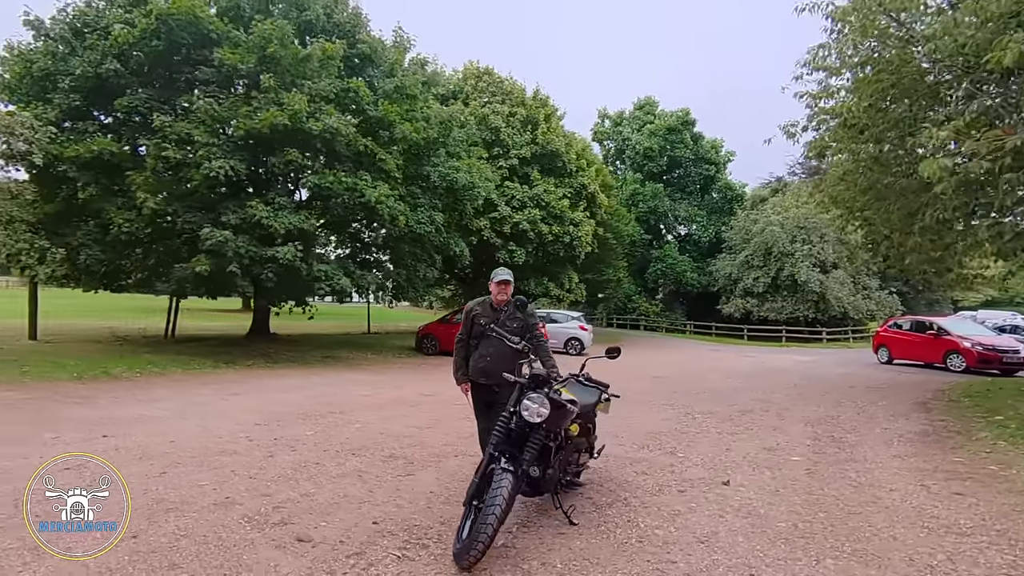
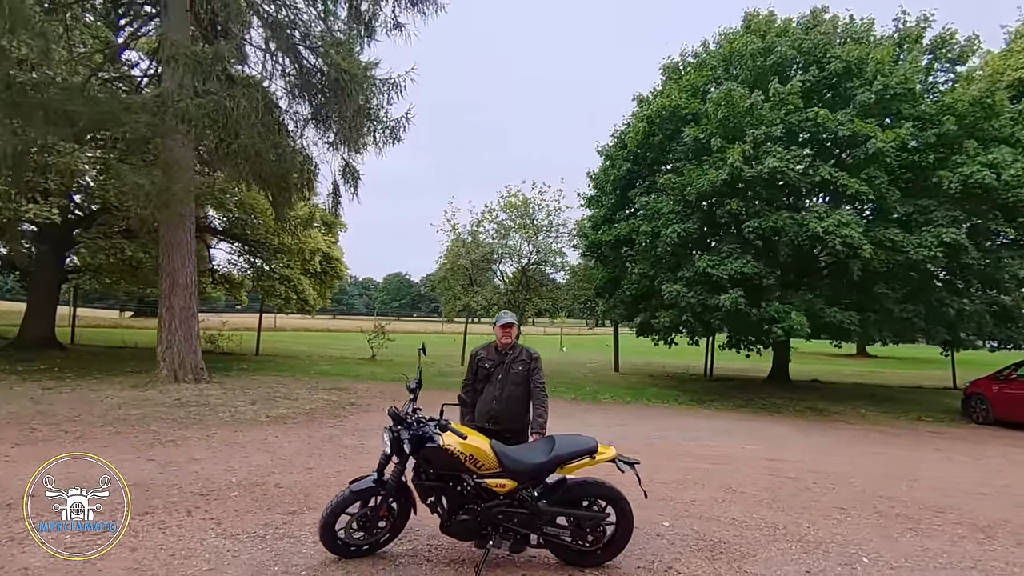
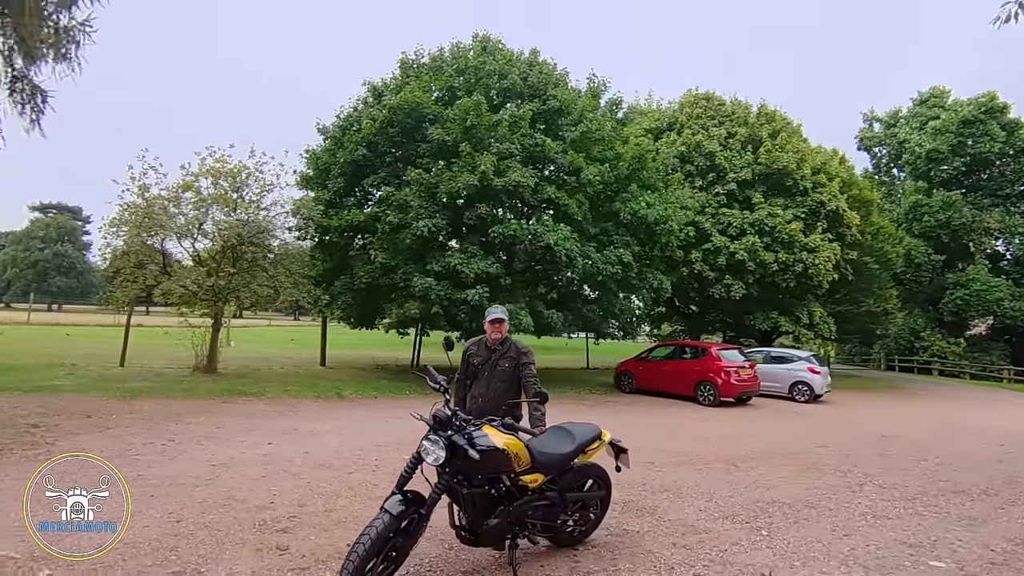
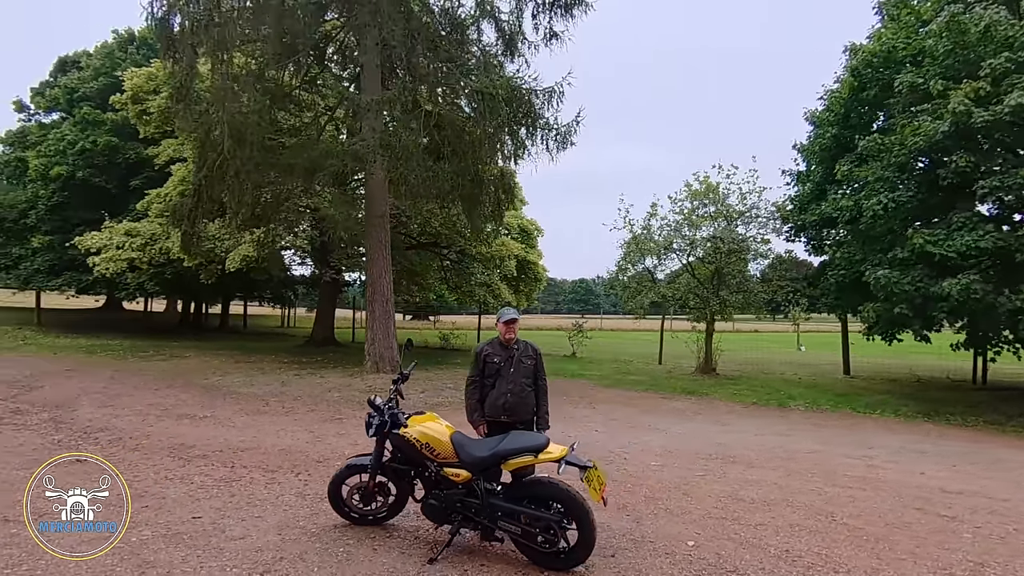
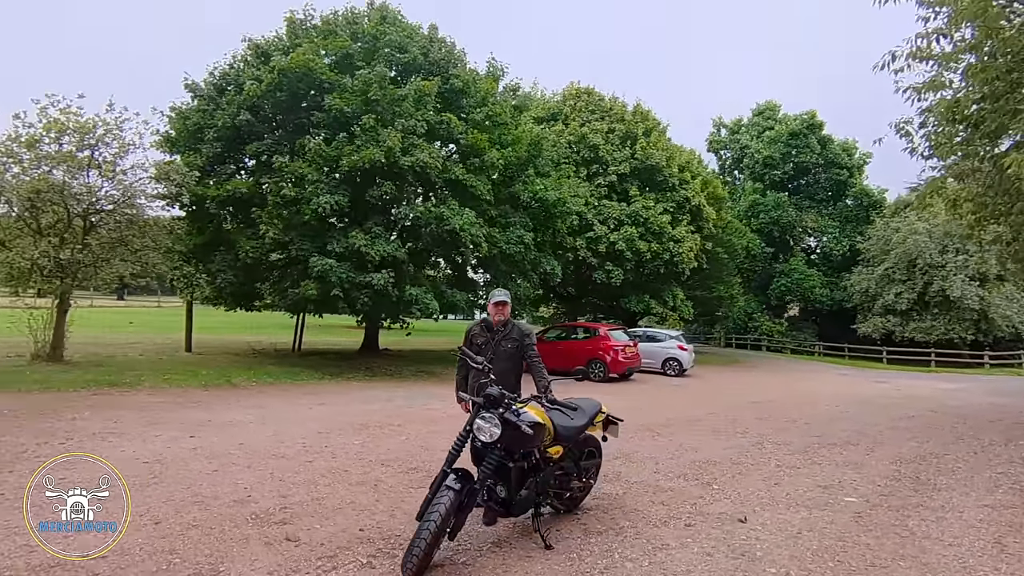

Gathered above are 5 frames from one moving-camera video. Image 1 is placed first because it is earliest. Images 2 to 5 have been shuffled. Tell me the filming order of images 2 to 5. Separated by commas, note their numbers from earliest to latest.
5, 3, 2, 4
